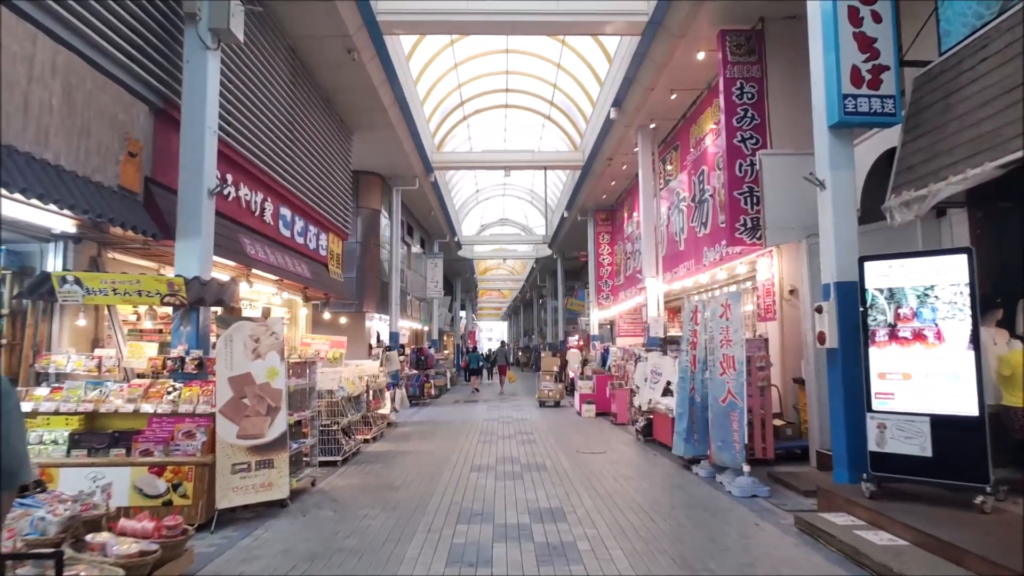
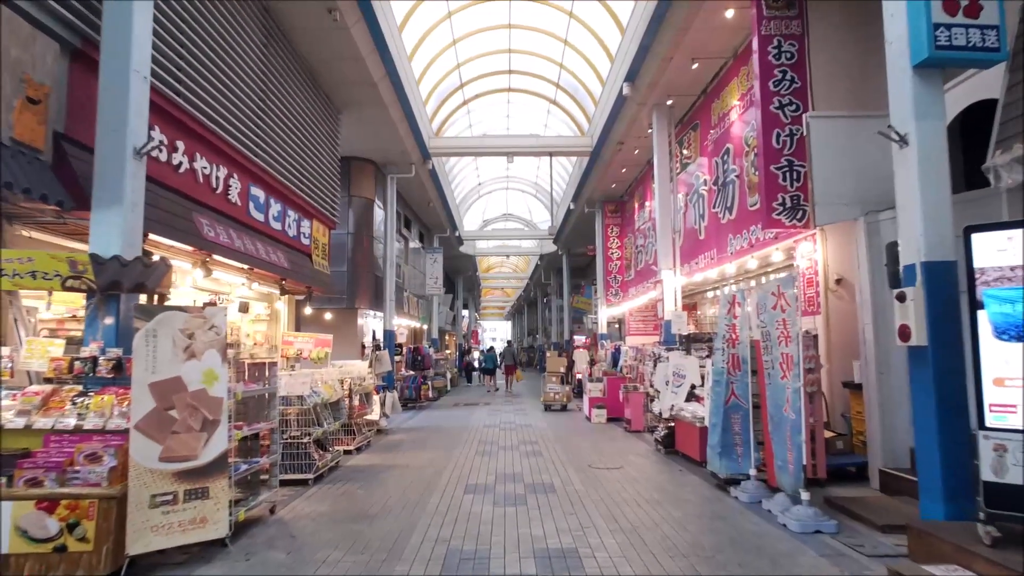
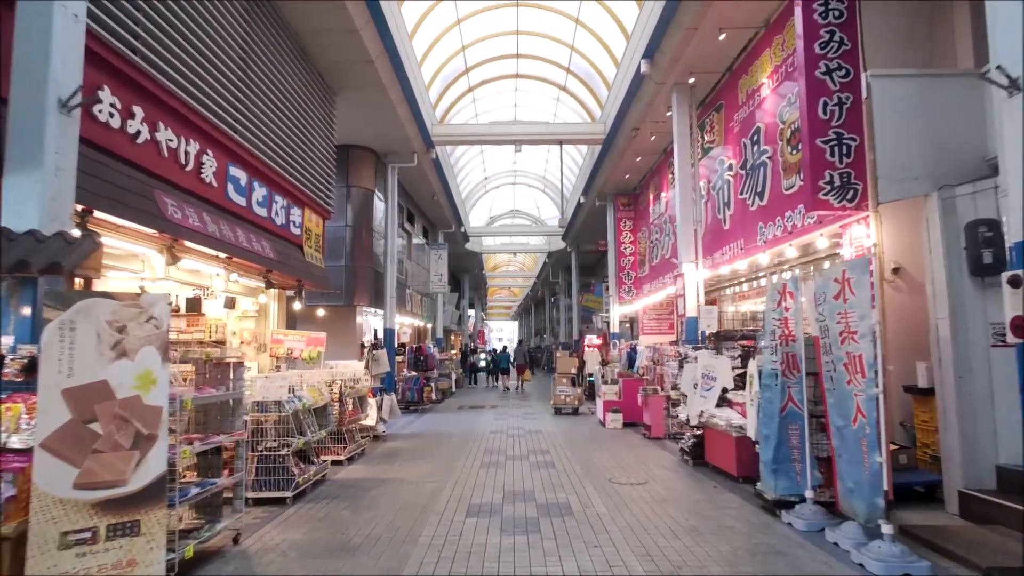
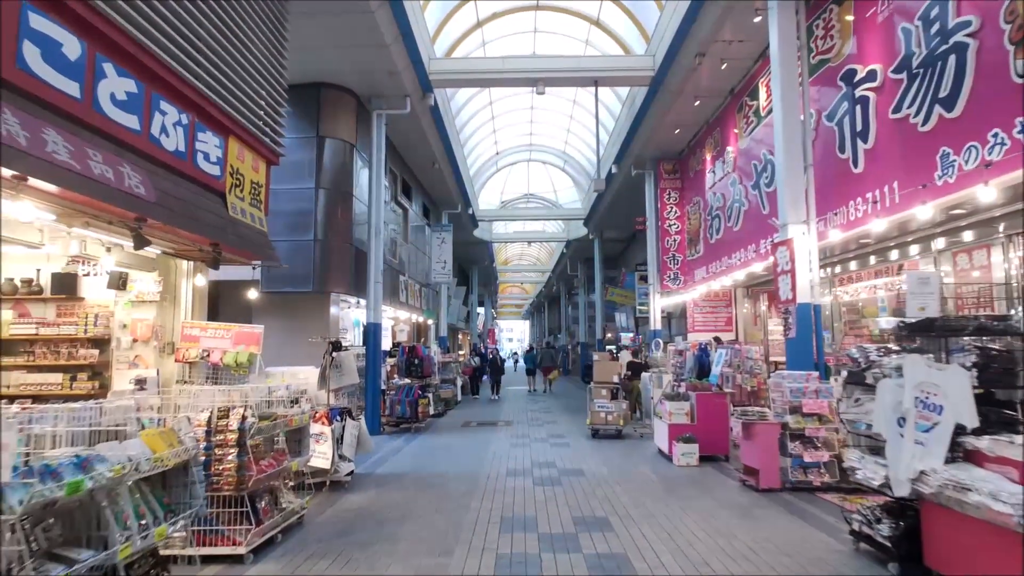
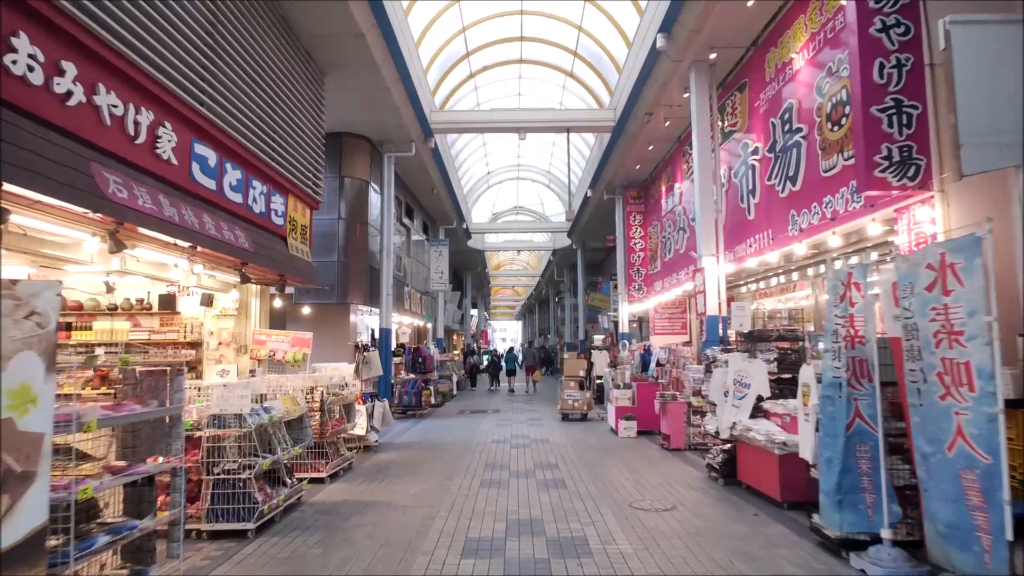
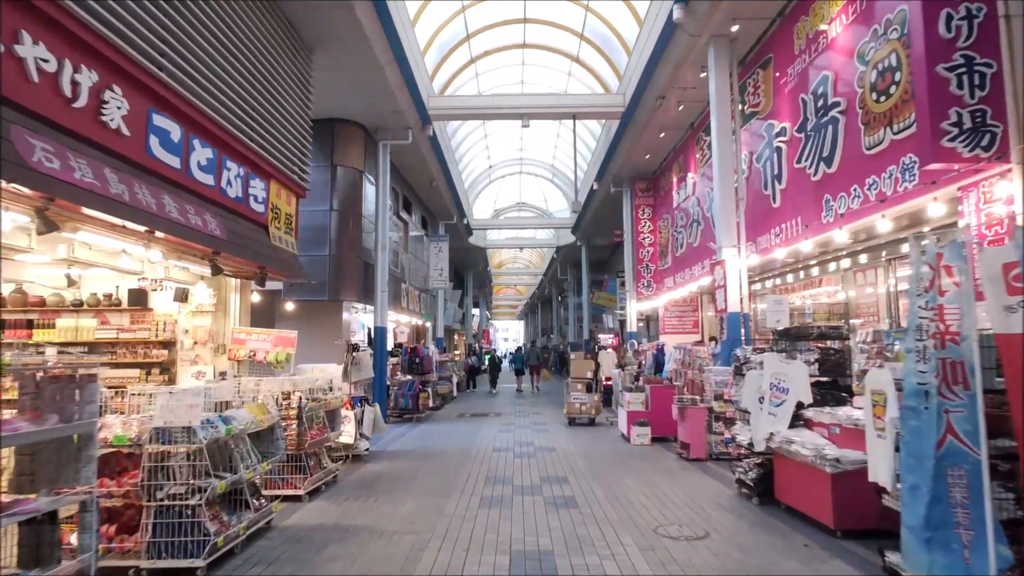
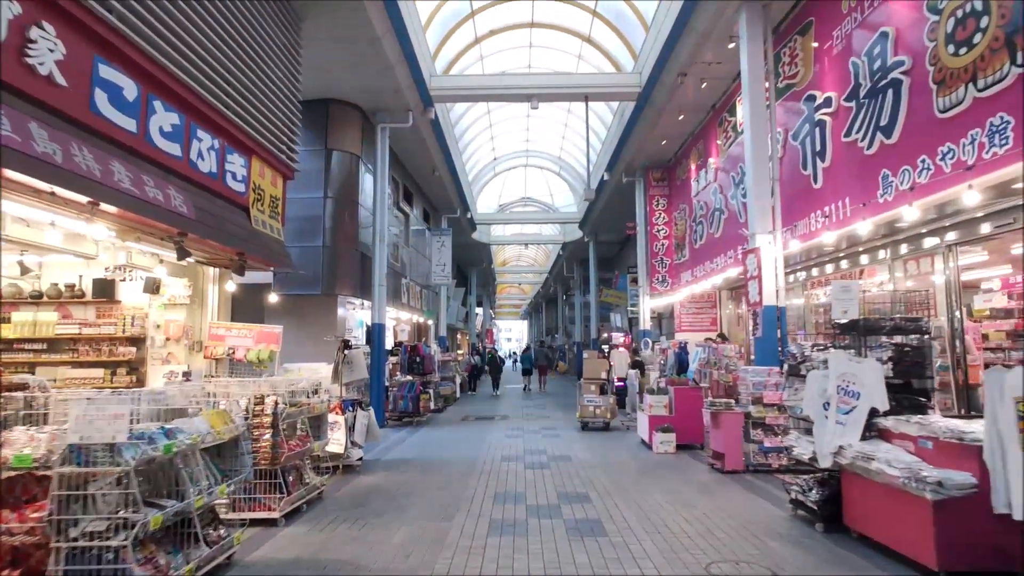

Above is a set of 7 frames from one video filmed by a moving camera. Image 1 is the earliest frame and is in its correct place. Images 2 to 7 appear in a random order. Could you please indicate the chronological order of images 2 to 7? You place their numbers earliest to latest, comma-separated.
2, 3, 5, 6, 7, 4
